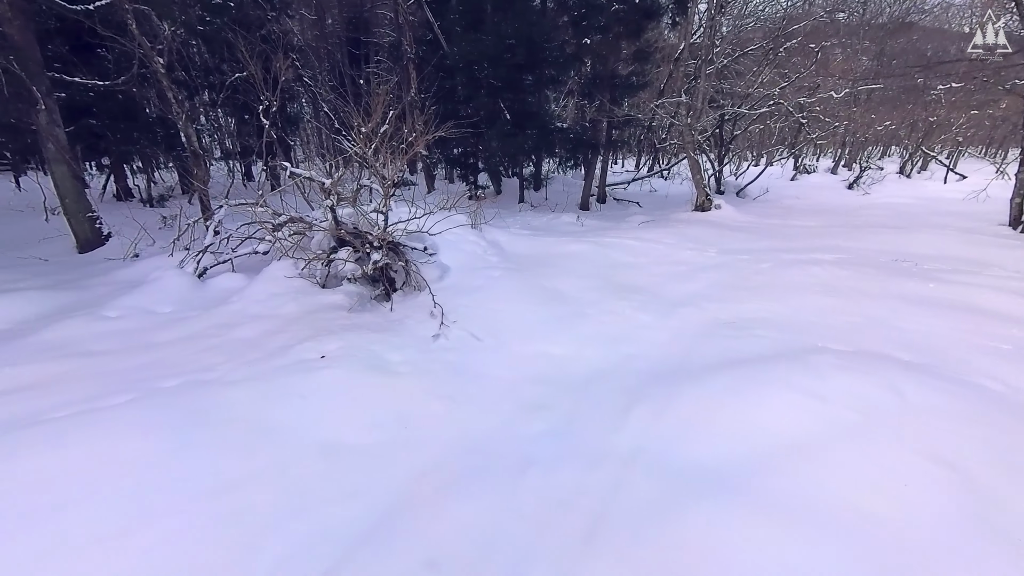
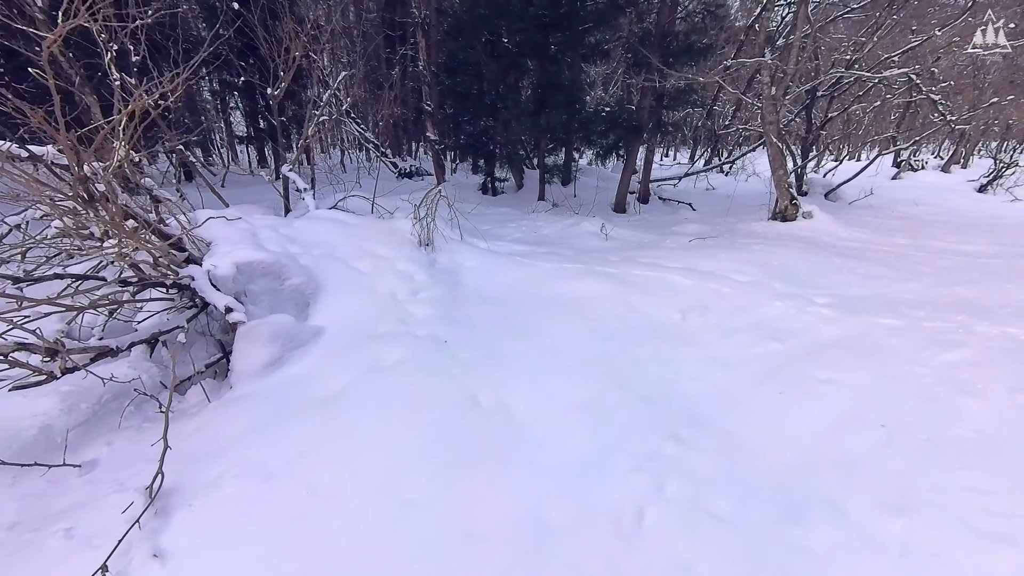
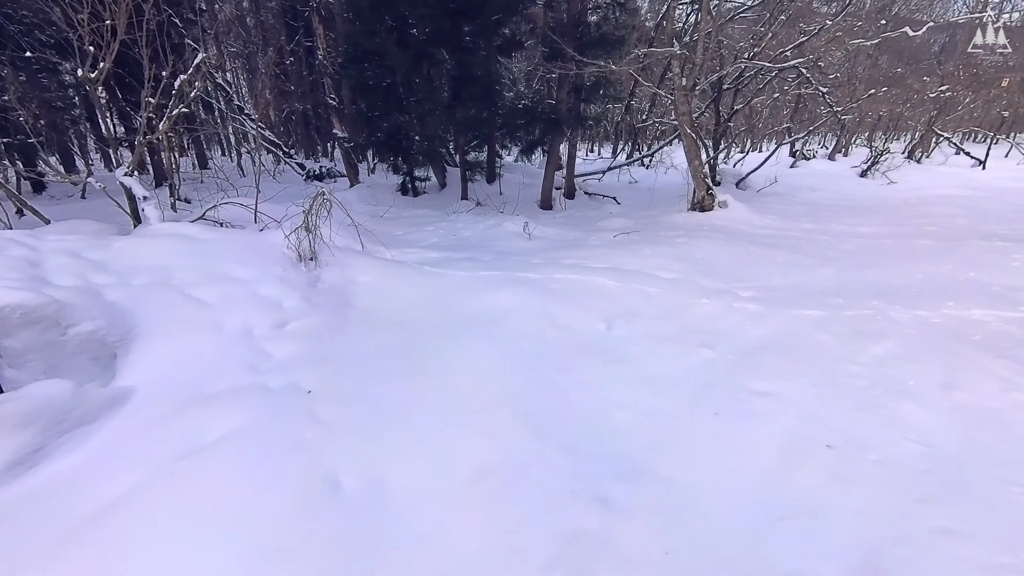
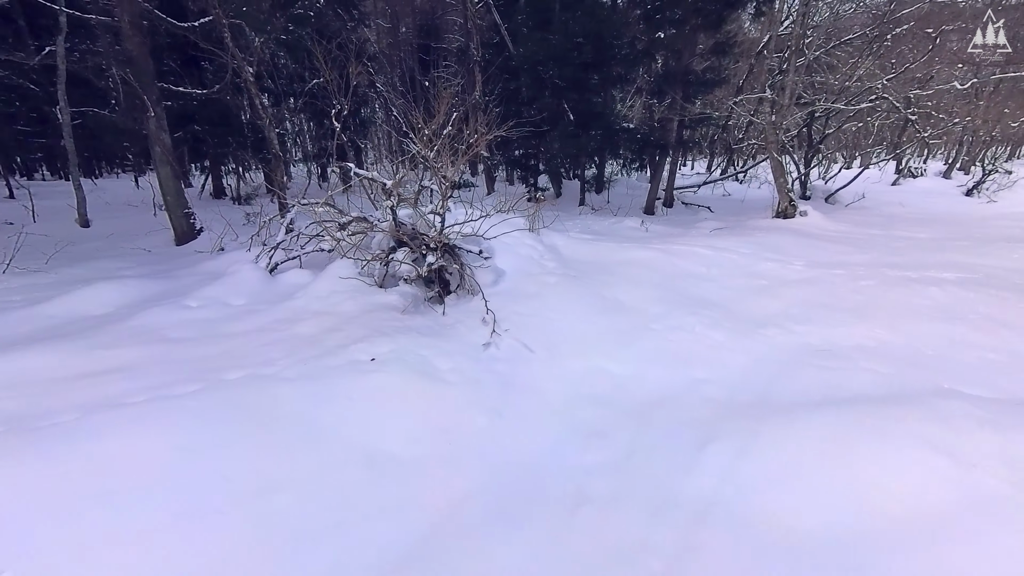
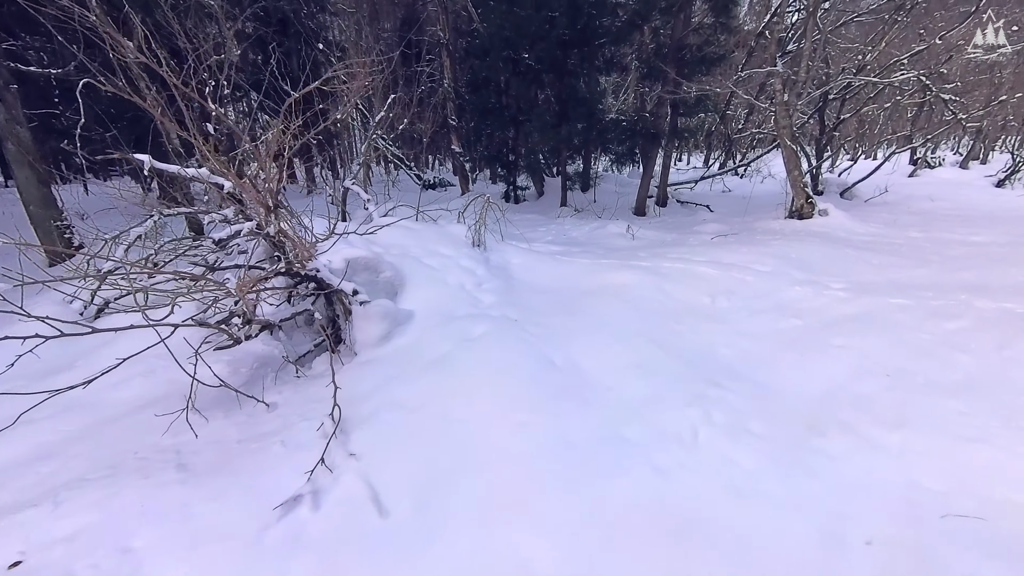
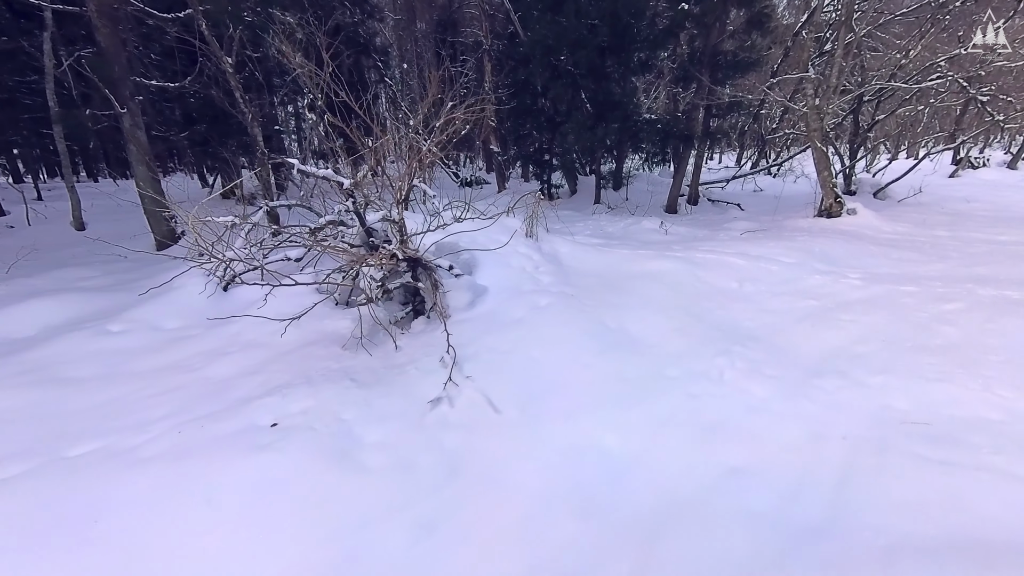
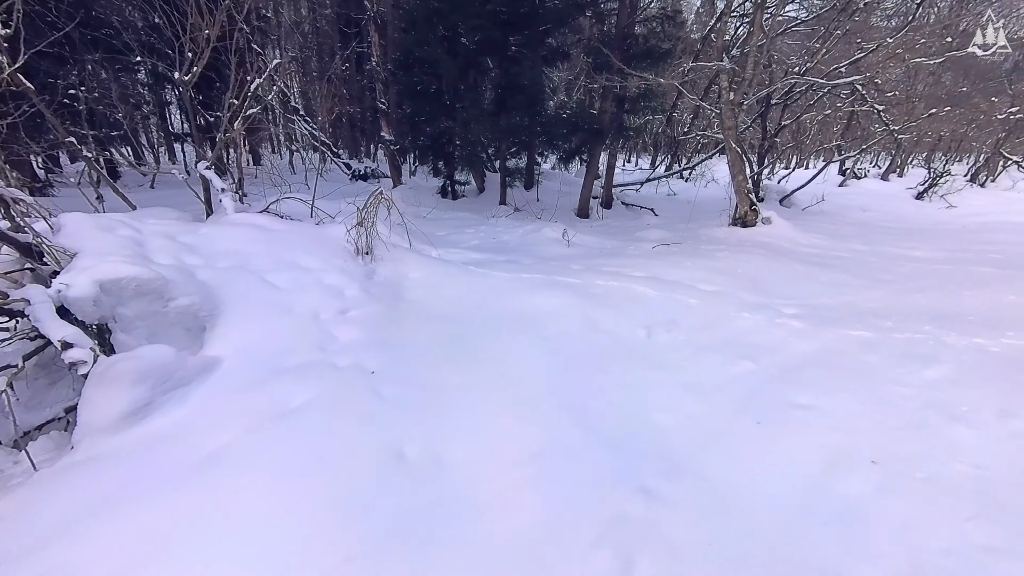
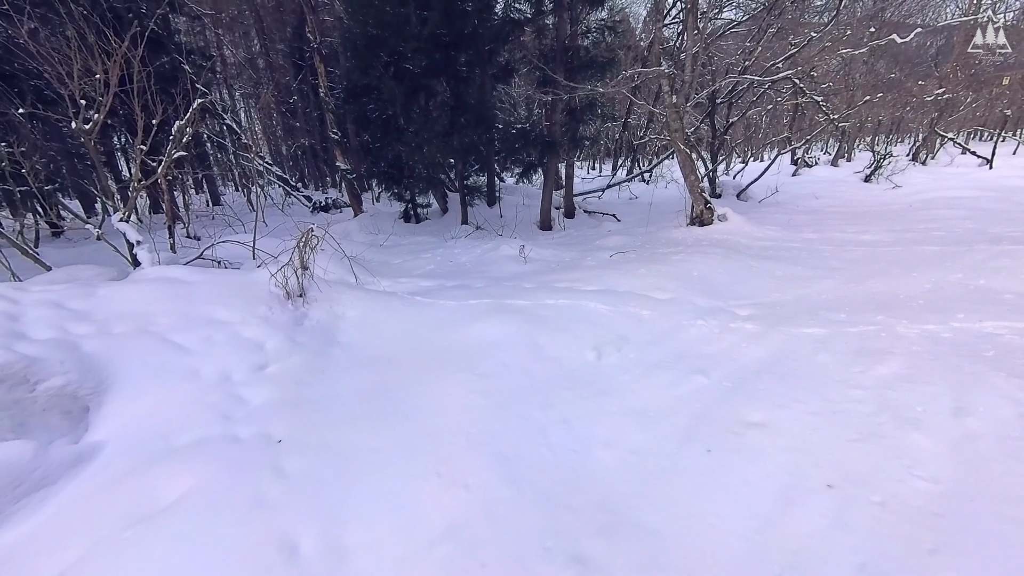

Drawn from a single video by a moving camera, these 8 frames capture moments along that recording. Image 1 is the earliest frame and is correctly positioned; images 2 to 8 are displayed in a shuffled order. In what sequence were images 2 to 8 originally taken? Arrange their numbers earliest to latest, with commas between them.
4, 6, 5, 2, 7, 3, 8
